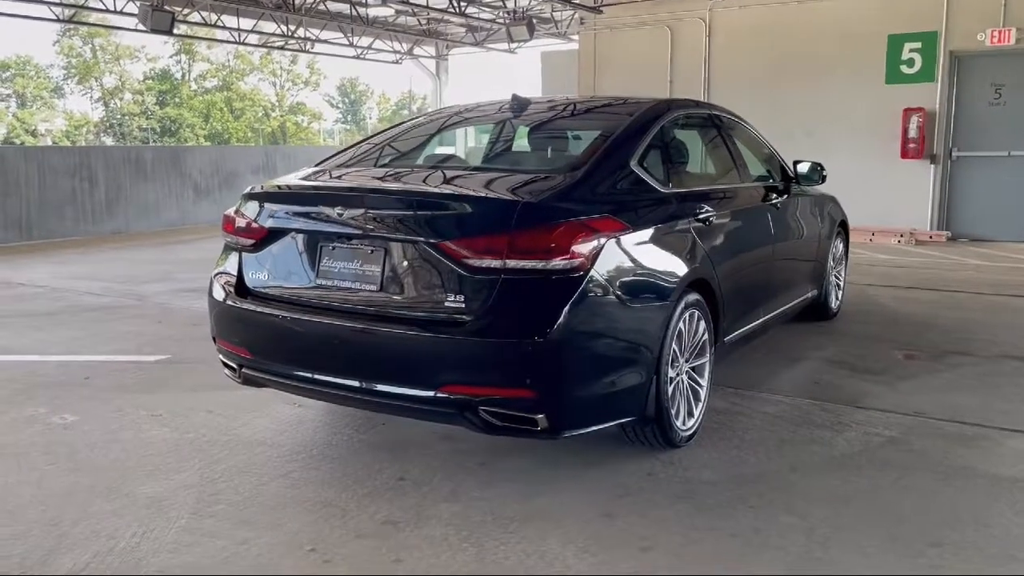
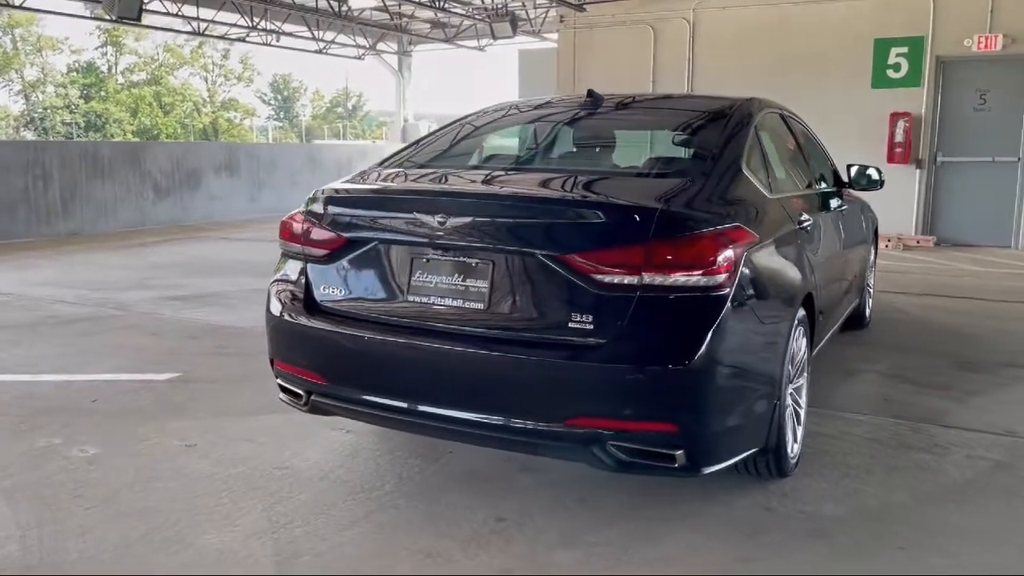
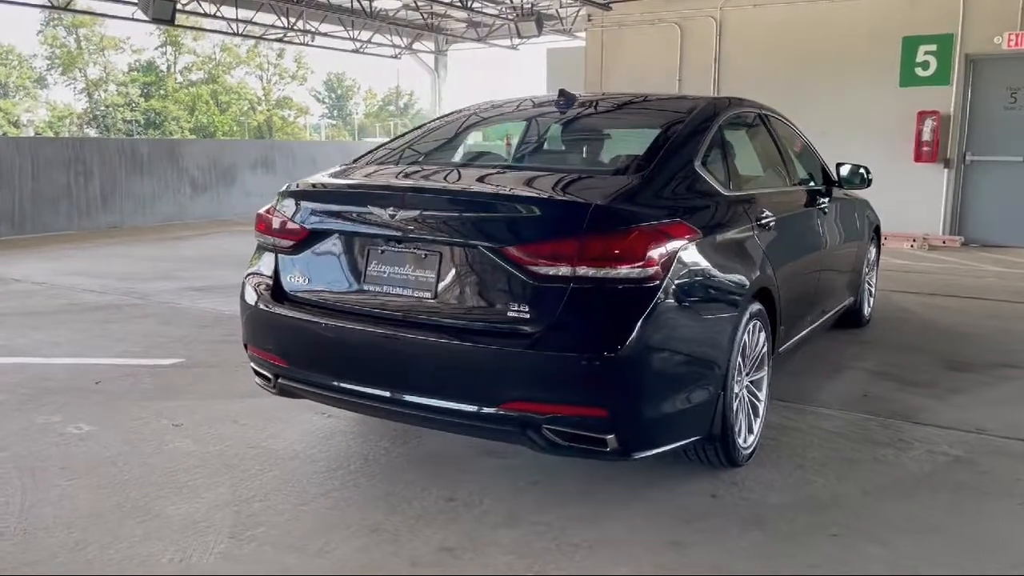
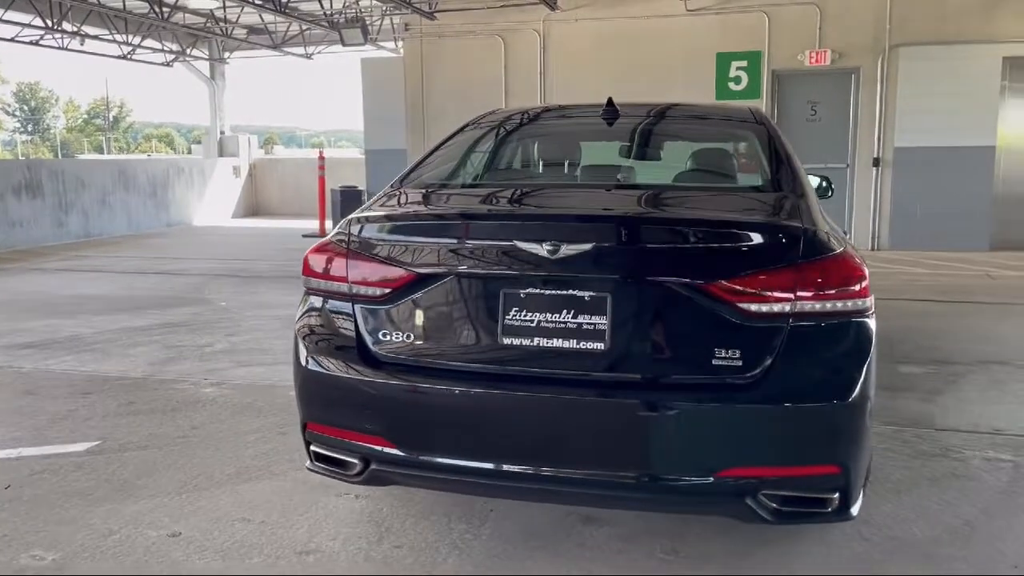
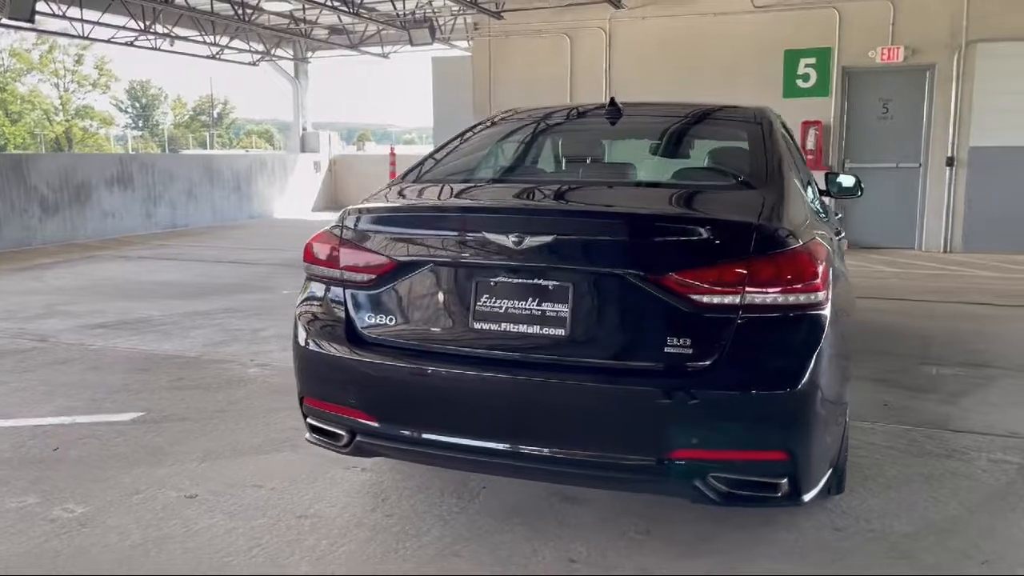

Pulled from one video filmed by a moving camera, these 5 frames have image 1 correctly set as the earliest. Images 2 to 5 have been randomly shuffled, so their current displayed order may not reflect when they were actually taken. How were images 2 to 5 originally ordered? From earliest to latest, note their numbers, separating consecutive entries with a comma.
3, 2, 5, 4
